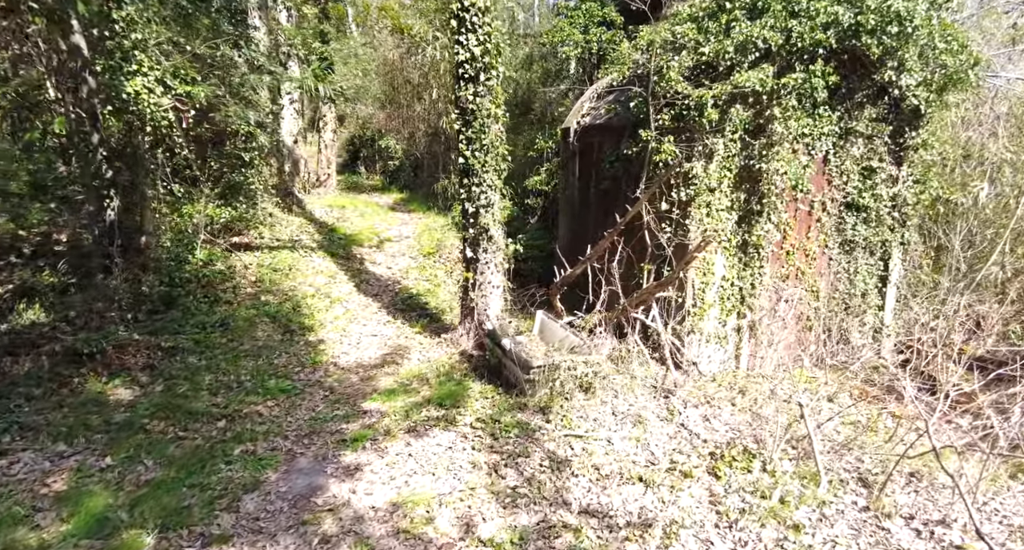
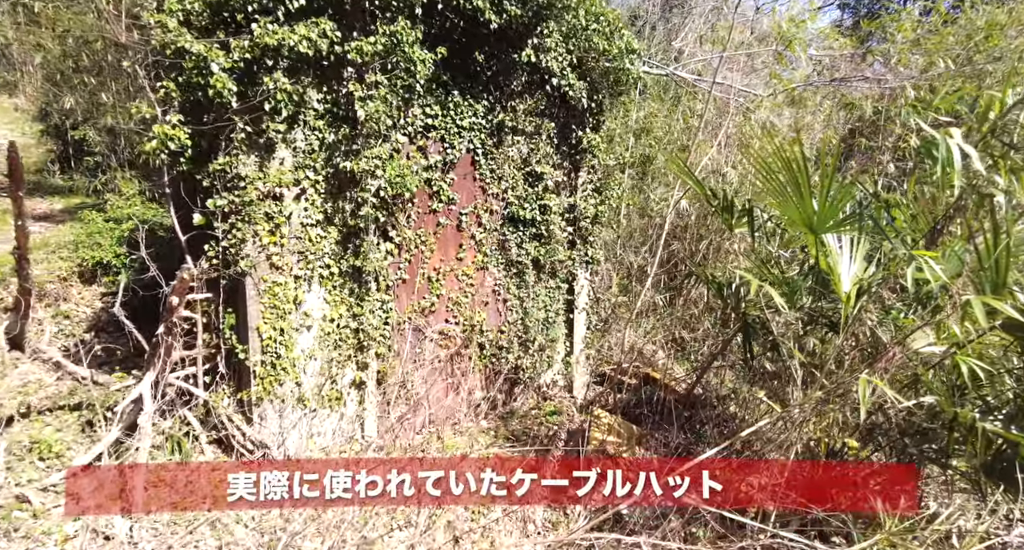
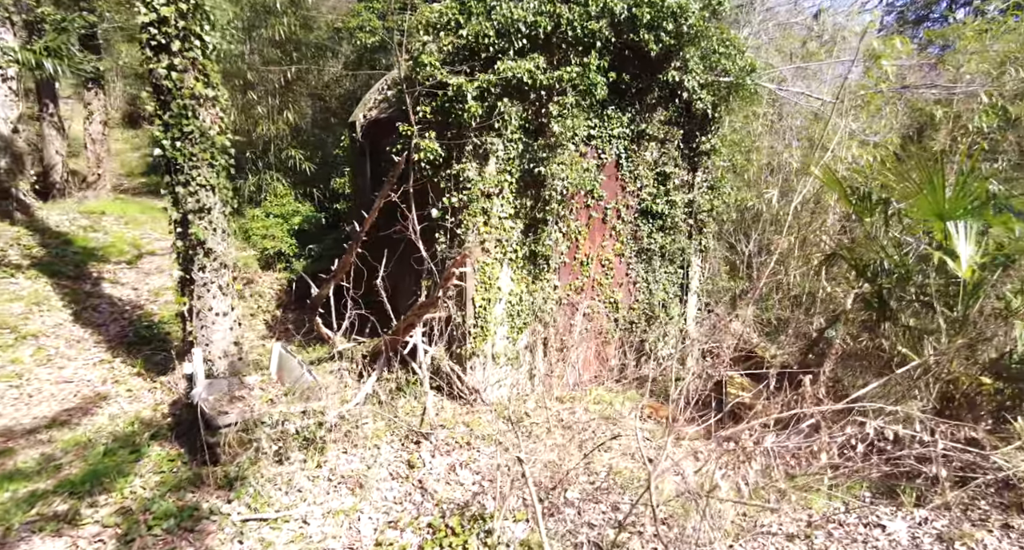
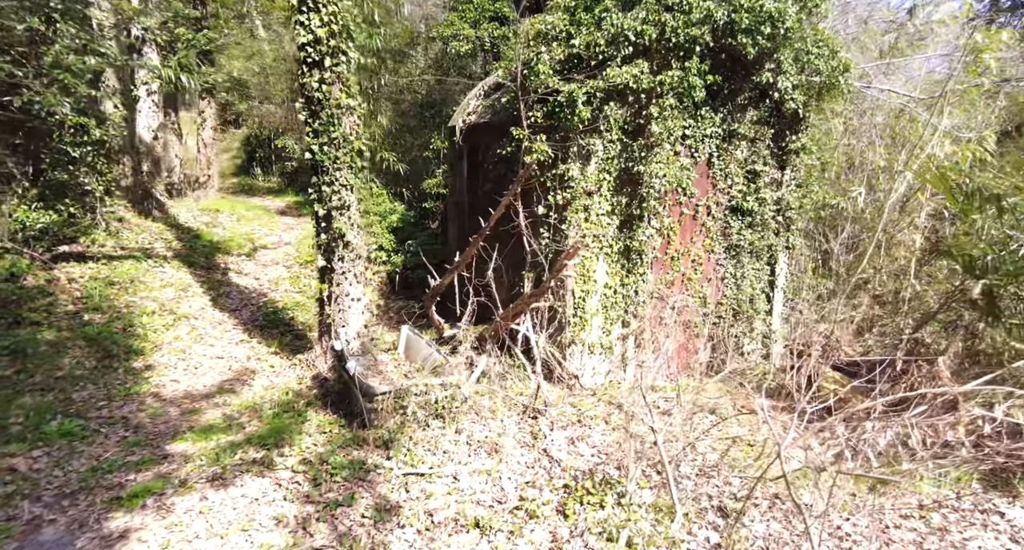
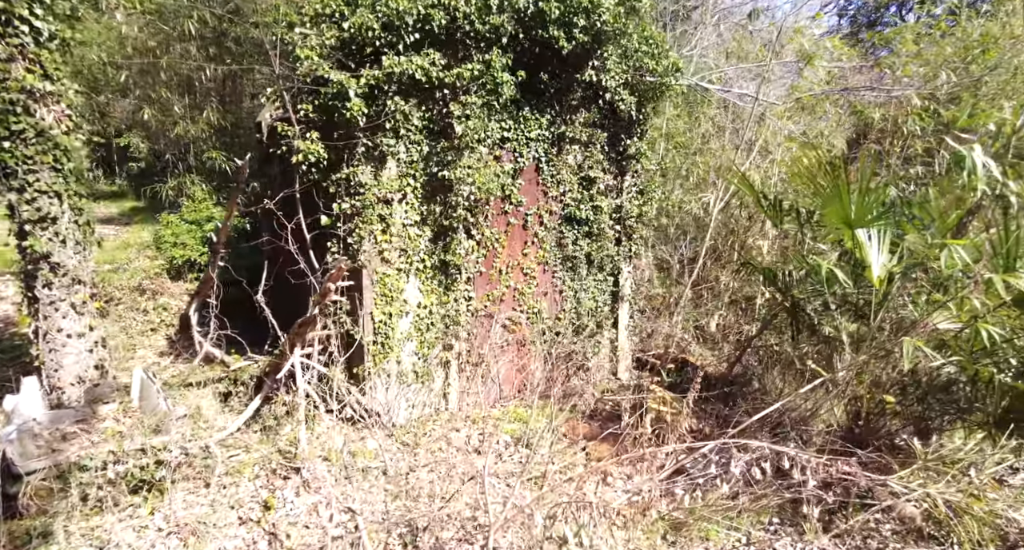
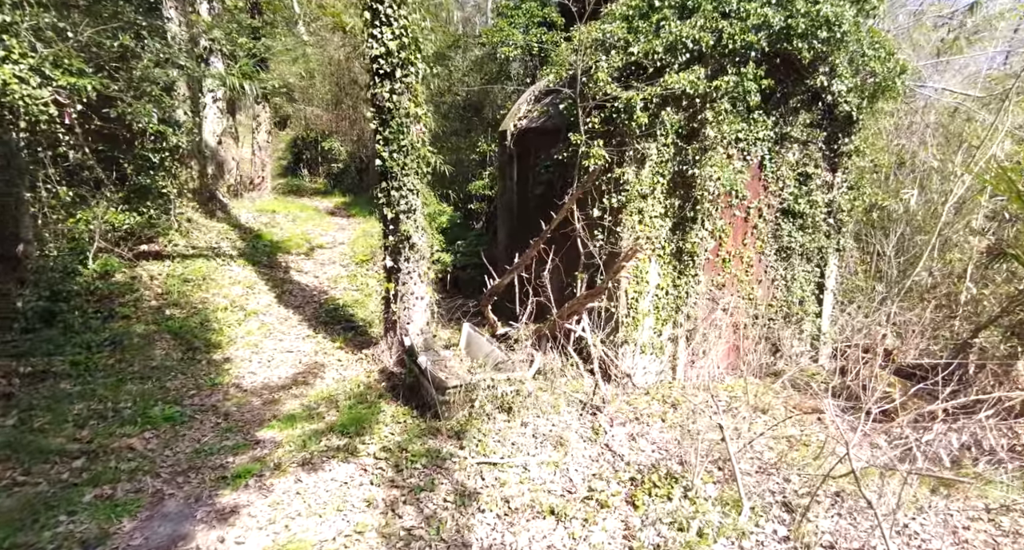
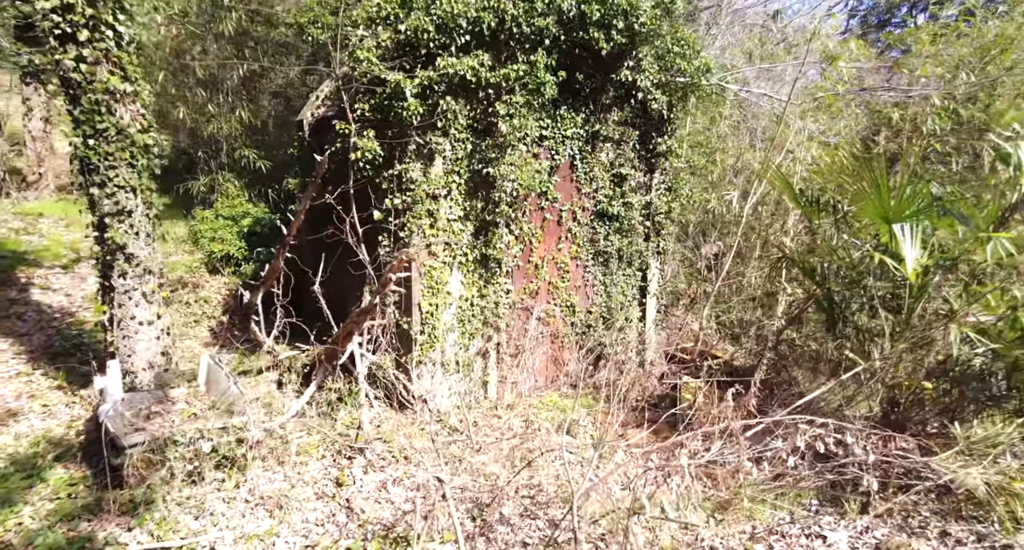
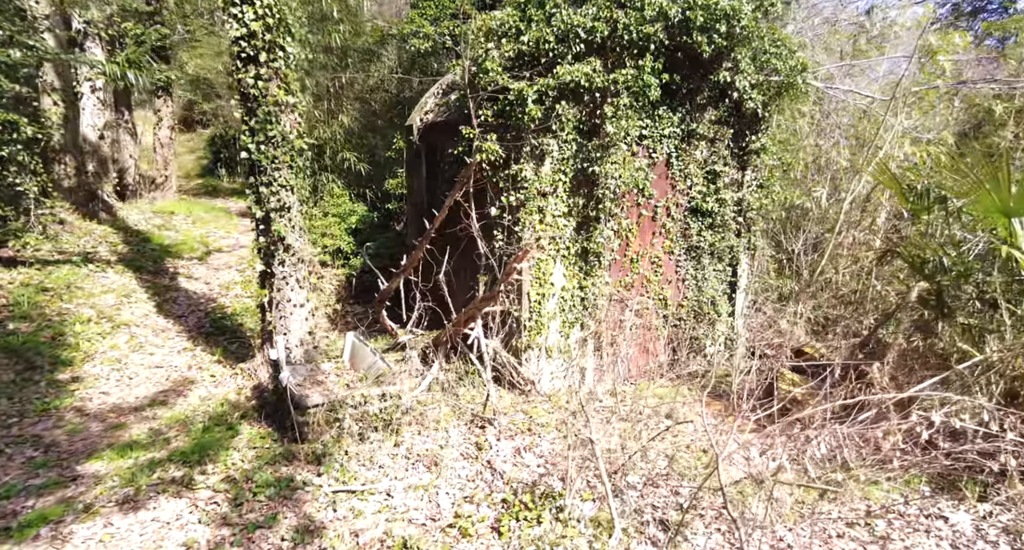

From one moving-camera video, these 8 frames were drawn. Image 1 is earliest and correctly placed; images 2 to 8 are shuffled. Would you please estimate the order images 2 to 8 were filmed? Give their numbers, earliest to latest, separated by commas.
6, 4, 8, 3, 7, 5, 2
